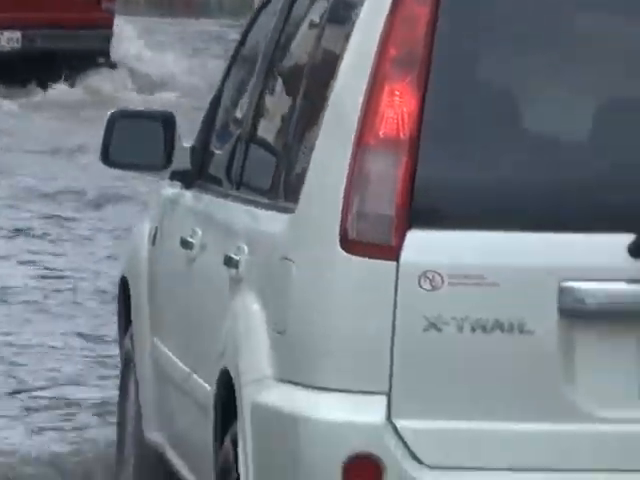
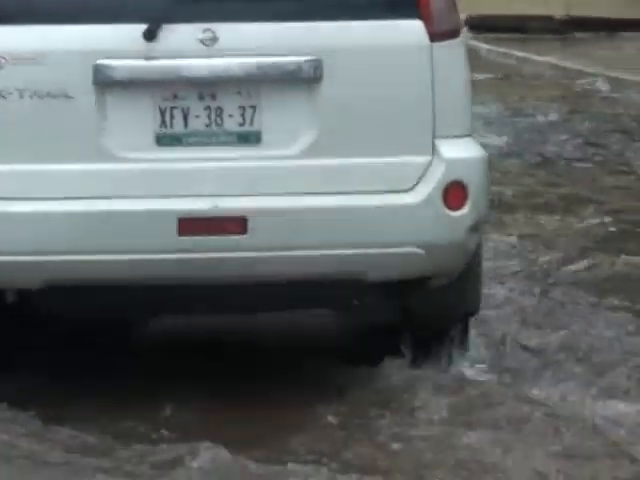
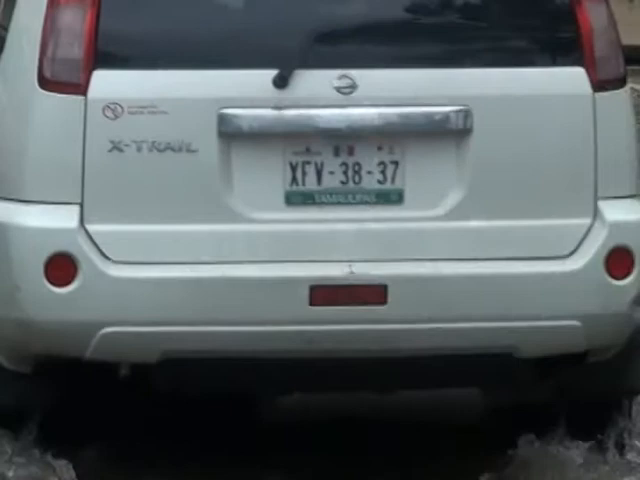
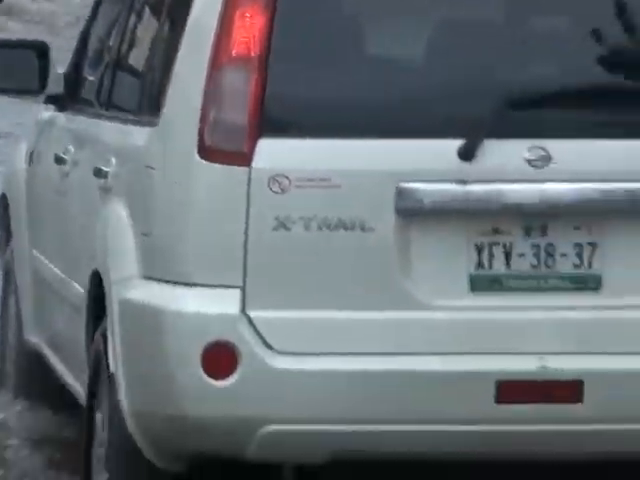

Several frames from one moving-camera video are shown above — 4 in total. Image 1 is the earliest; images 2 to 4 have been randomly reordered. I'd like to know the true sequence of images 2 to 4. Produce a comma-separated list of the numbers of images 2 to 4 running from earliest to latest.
4, 3, 2
